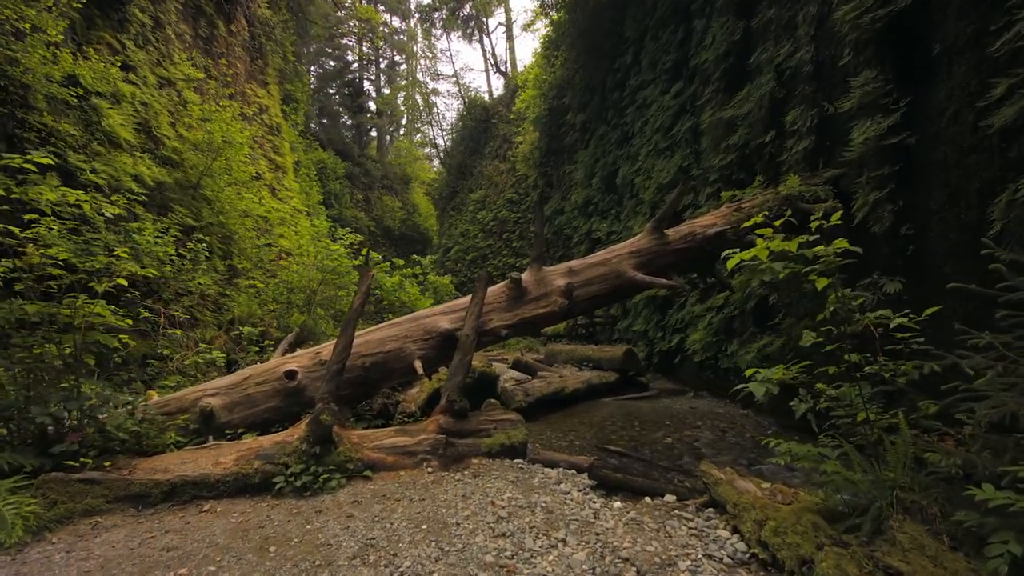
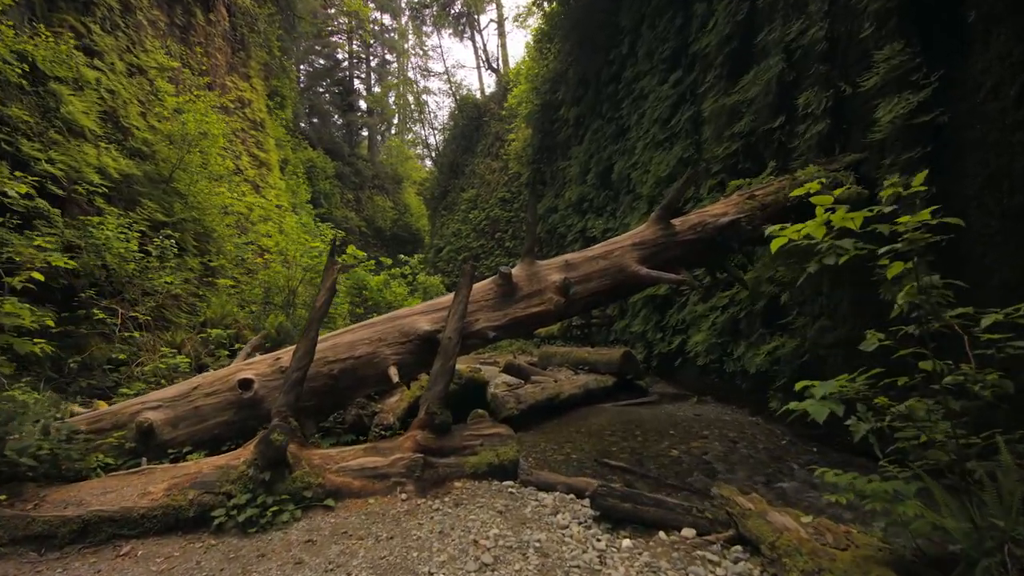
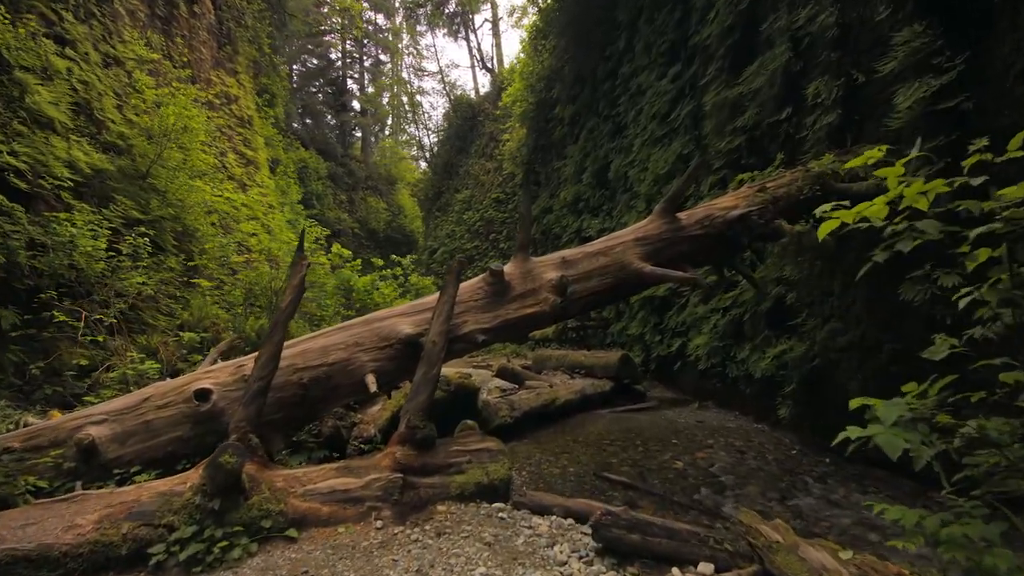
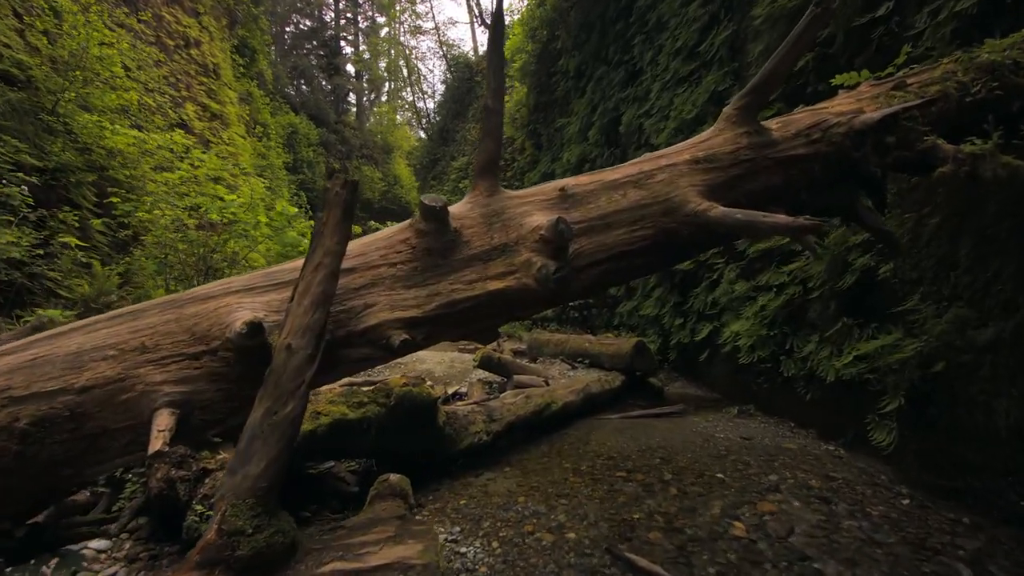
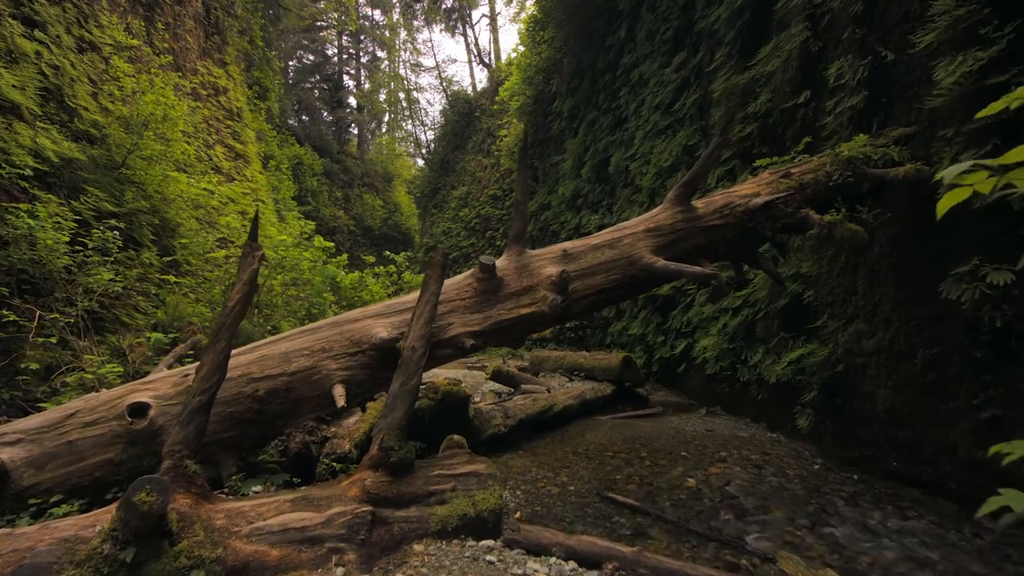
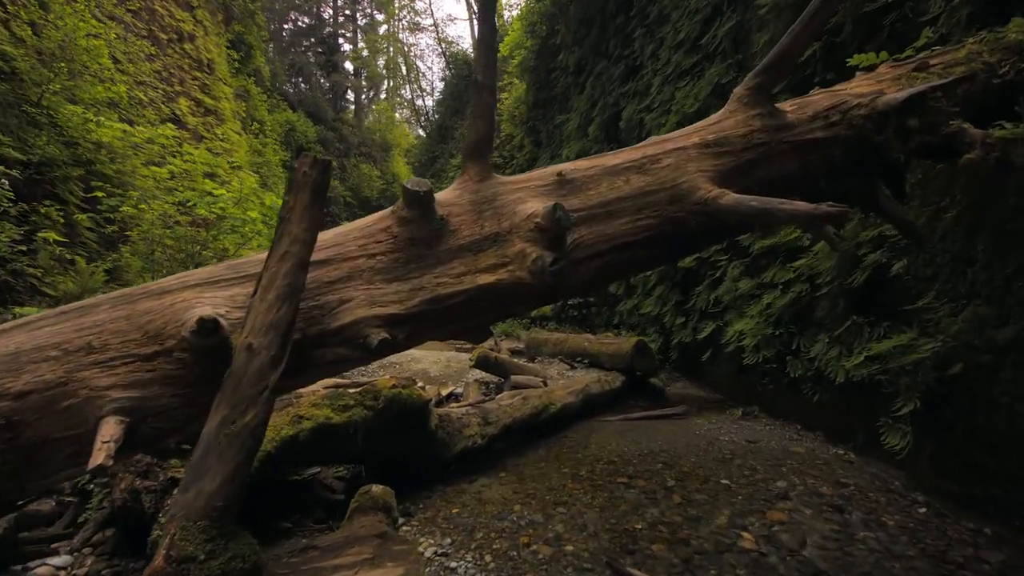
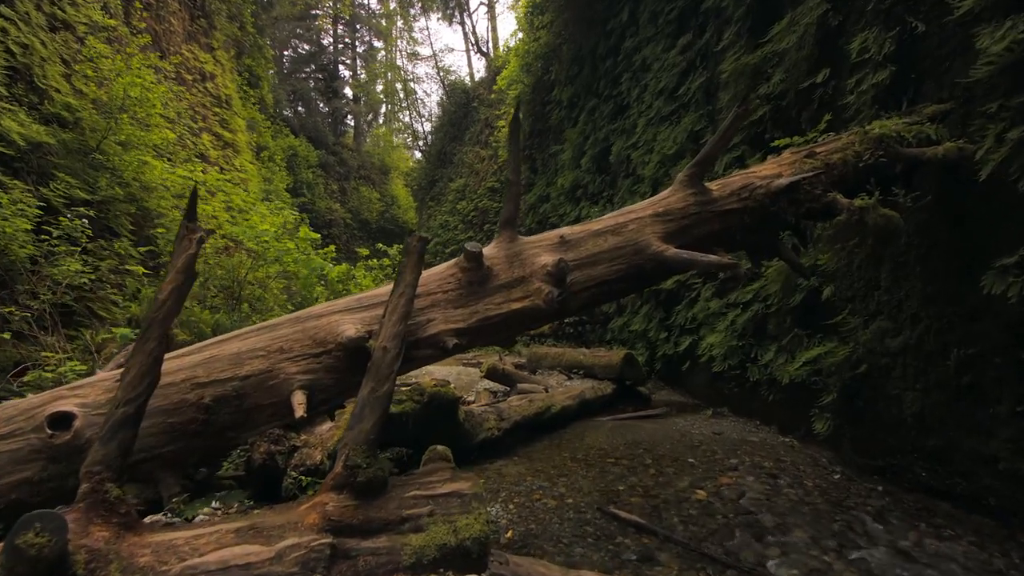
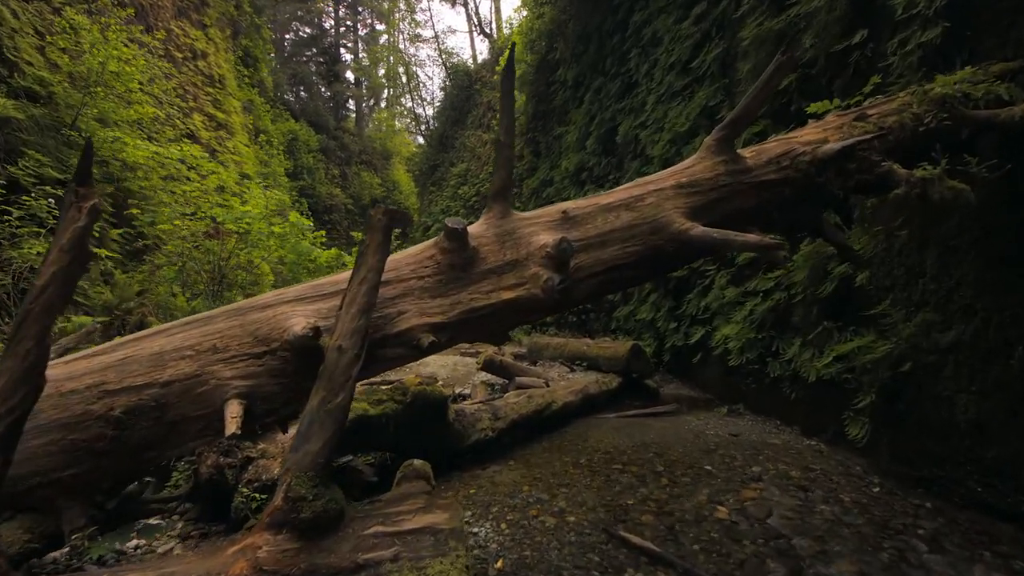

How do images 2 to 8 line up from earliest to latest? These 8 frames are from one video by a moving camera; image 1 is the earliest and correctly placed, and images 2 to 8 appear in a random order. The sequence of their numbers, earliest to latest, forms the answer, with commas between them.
2, 3, 5, 7, 8, 4, 6
